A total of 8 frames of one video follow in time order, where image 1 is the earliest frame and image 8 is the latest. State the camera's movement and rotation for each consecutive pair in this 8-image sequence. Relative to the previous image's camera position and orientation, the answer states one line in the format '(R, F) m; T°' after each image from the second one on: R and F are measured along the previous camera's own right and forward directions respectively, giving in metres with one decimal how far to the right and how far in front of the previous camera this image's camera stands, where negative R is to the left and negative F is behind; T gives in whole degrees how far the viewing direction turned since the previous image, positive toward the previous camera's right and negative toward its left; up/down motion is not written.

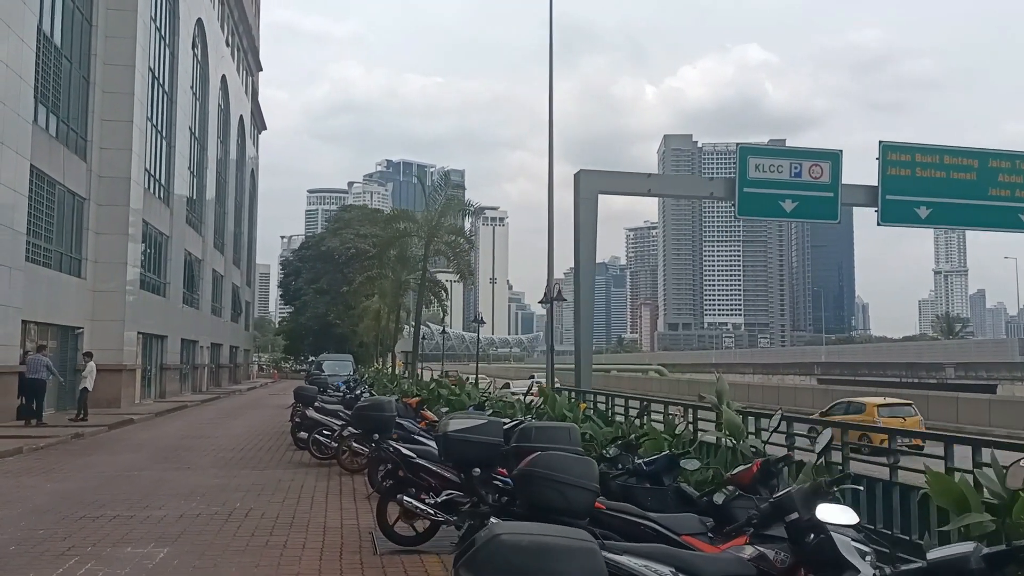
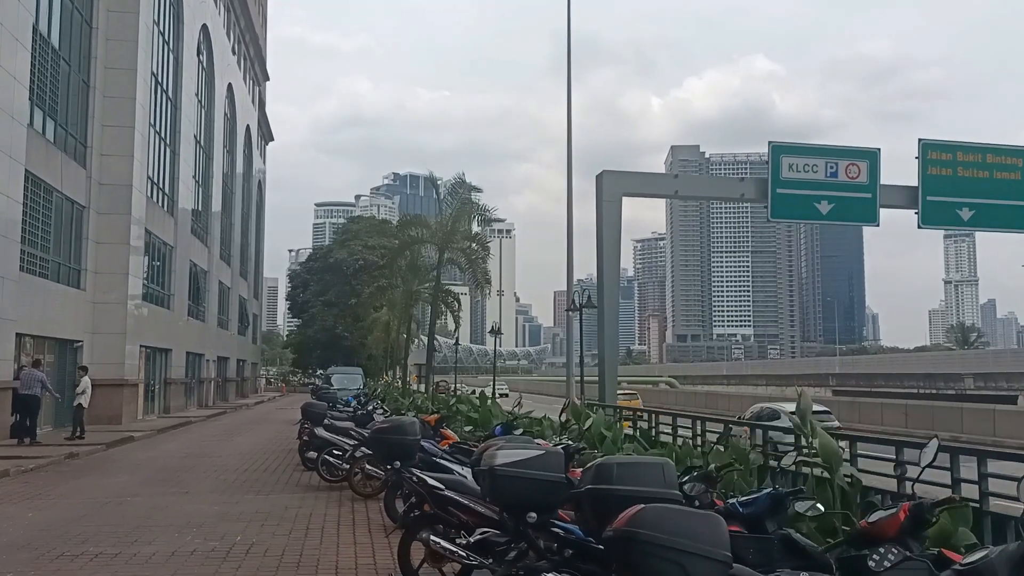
(-0.3, +1.1) m; 0°
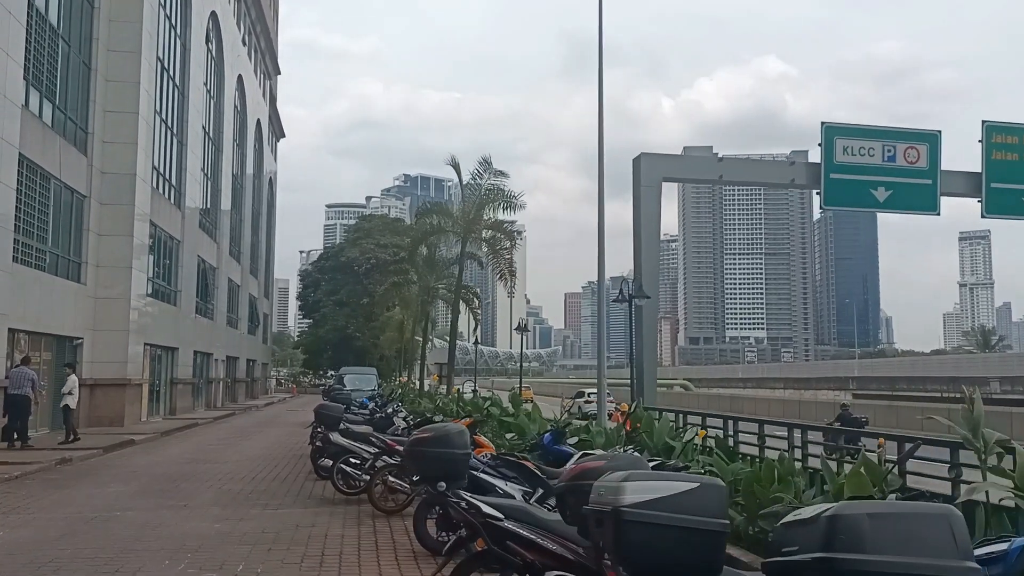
(-0.4, +1.5) m; -1°
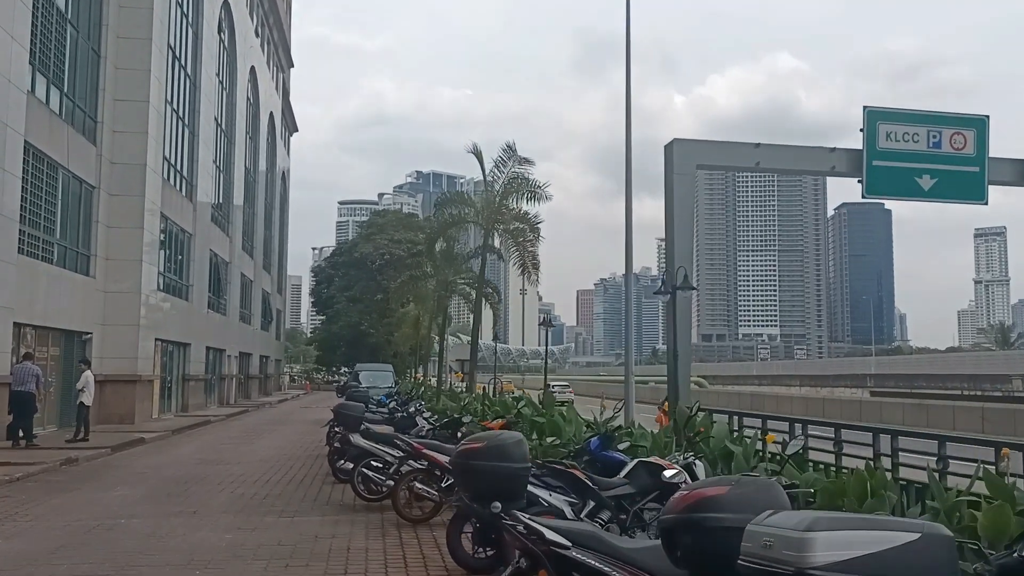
(-0.3, +0.8) m; -1°
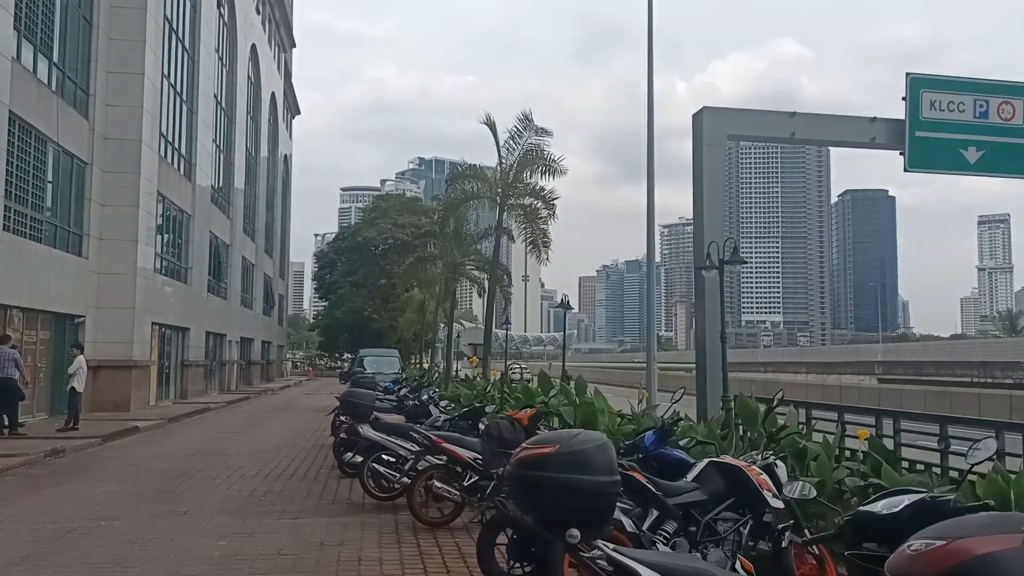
(-0.3, +1.1) m; 0°
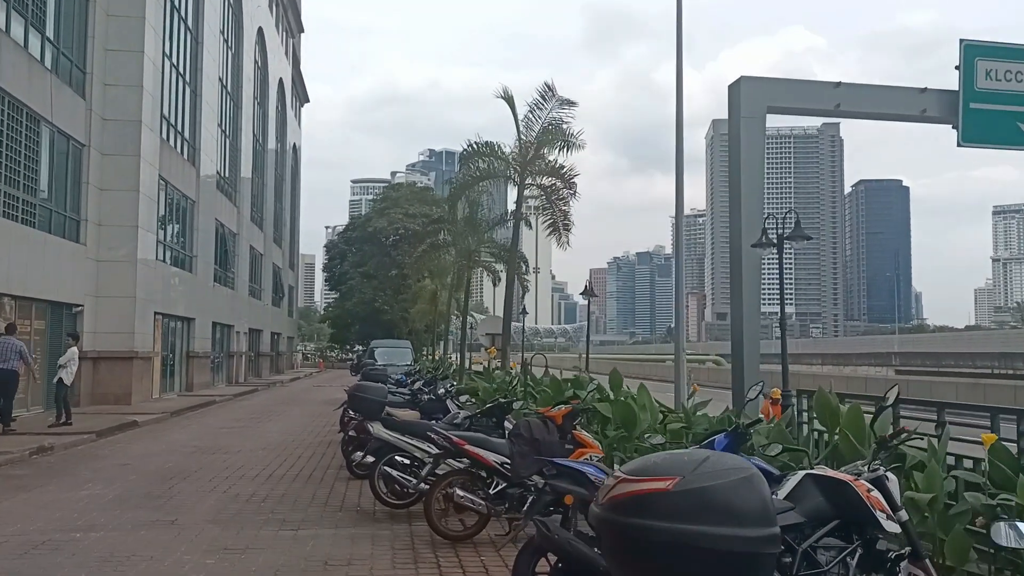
(-0.2, +1.1) m; -1°
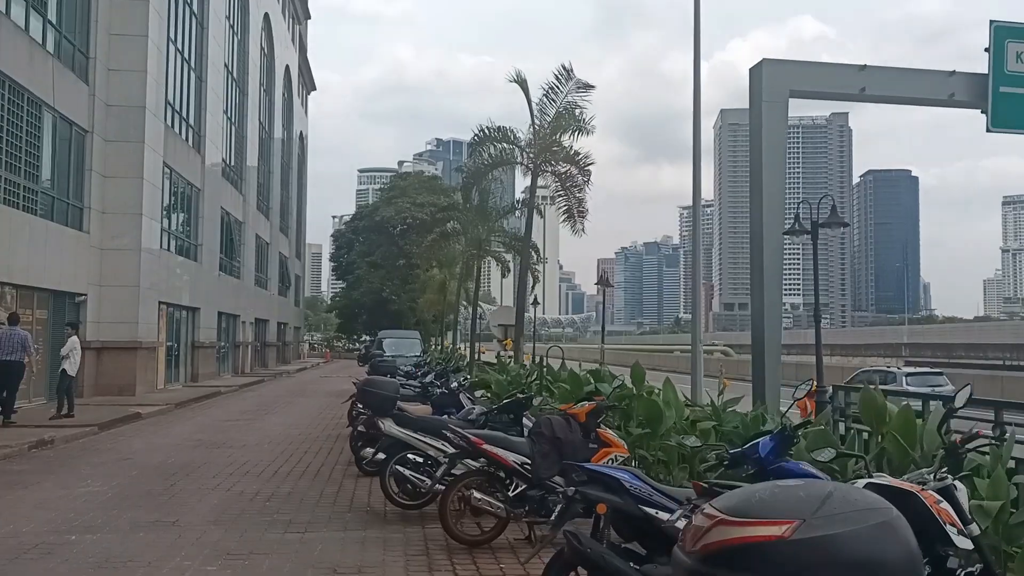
(-0.1, +0.4) m; 0°
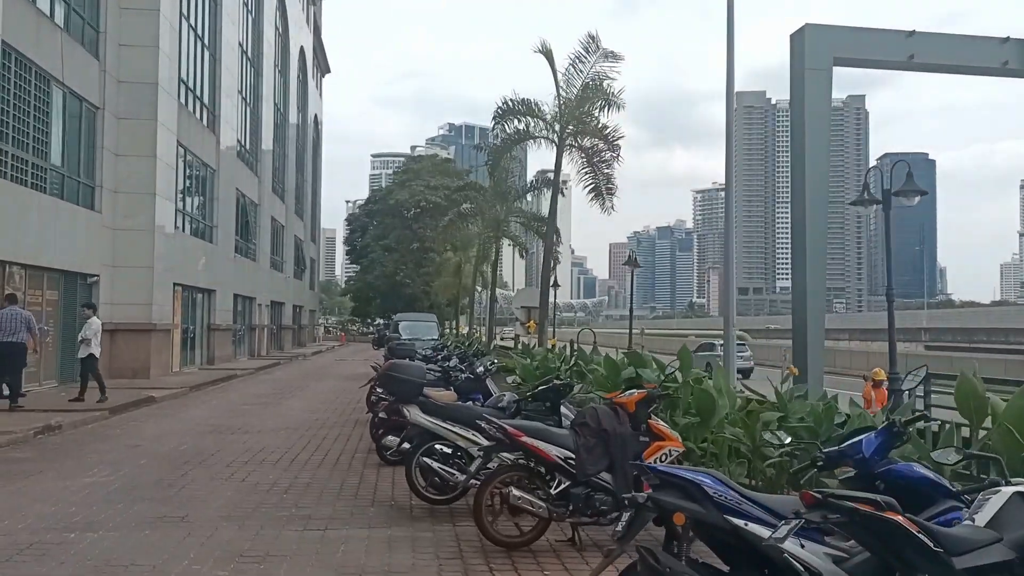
(-0.2, +0.7) m; -1°
